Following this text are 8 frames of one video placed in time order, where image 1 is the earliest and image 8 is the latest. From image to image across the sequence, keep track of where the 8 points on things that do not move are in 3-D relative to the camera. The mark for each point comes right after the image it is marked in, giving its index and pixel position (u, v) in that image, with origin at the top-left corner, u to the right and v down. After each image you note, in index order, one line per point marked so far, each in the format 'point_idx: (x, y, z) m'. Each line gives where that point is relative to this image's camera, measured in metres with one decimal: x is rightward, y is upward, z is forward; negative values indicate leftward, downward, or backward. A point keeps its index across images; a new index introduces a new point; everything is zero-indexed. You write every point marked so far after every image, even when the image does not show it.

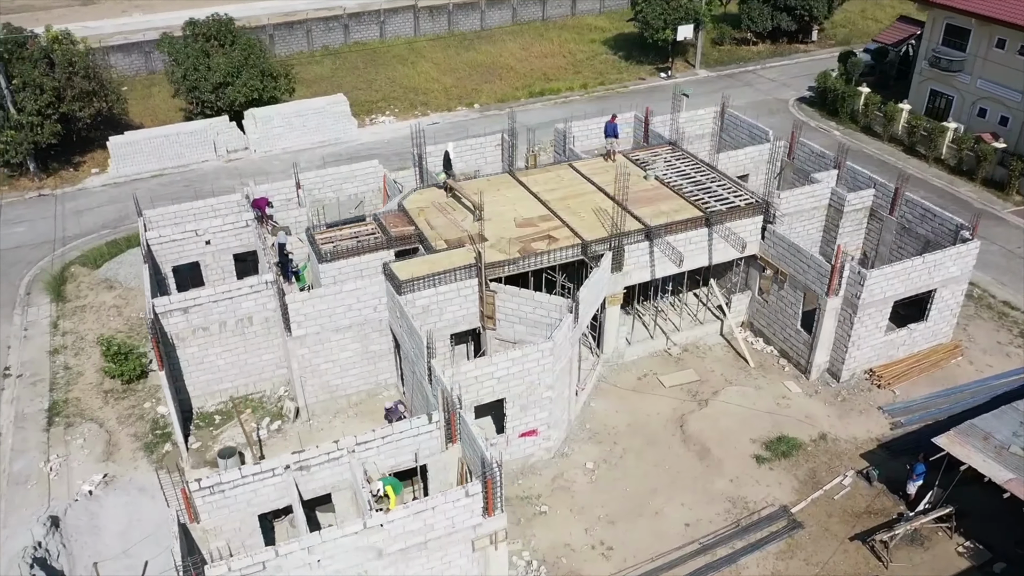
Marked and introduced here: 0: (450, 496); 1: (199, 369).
0: (-0.9, -3.0, +12.2) m
1: (-6.4, -1.7, +17.6) m
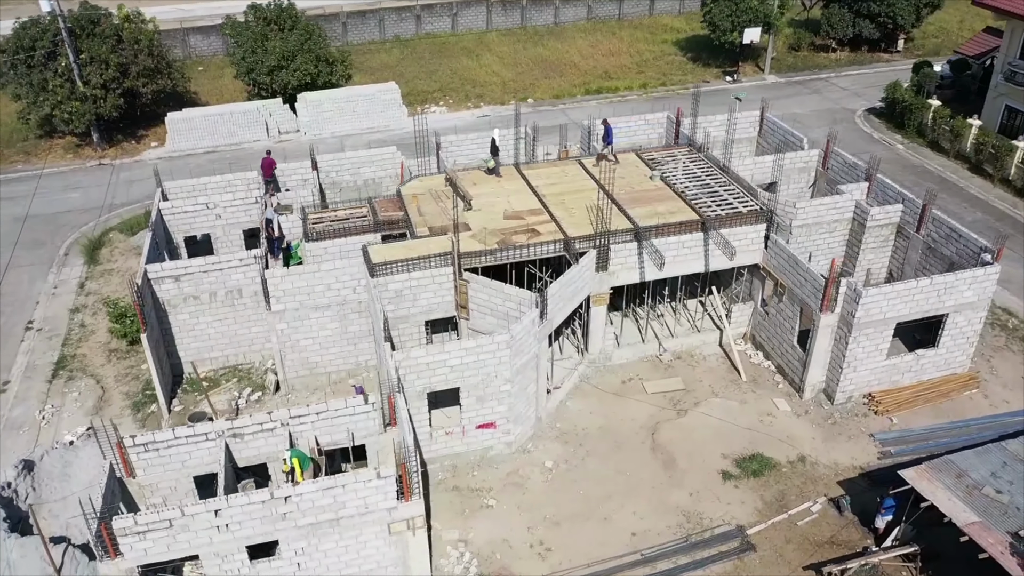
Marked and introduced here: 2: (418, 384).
0: (-2.2, -2.7, +12.3) m
1: (-6.9, -1.0, +18.3) m
2: (-1.7, -1.7, +15.1) m
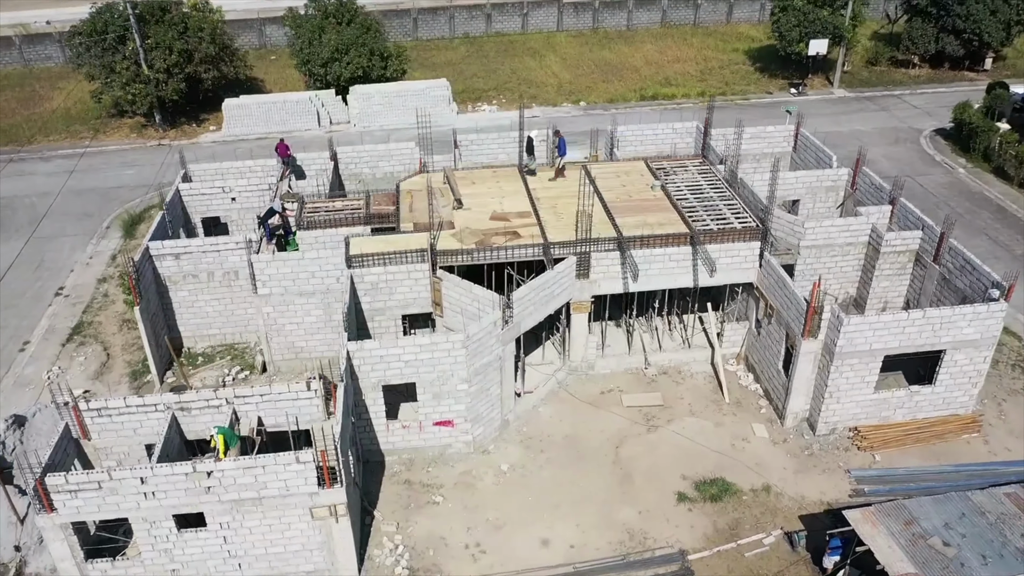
0: (-3.4, -2.5, +12.6) m
1: (-7.2, -0.6, +19.1) m
2: (-2.5, -1.6, +15.3) m
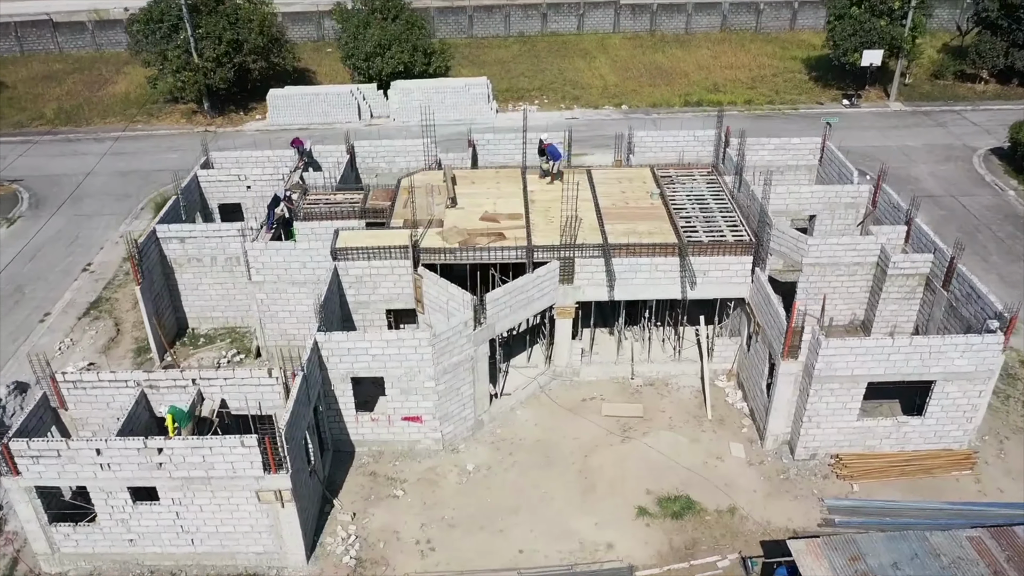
0: (-4.4, -2.4, +13.0) m
1: (-7.4, -0.1, +19.8) m
2: (-3.1, -1.4, +15.6) m
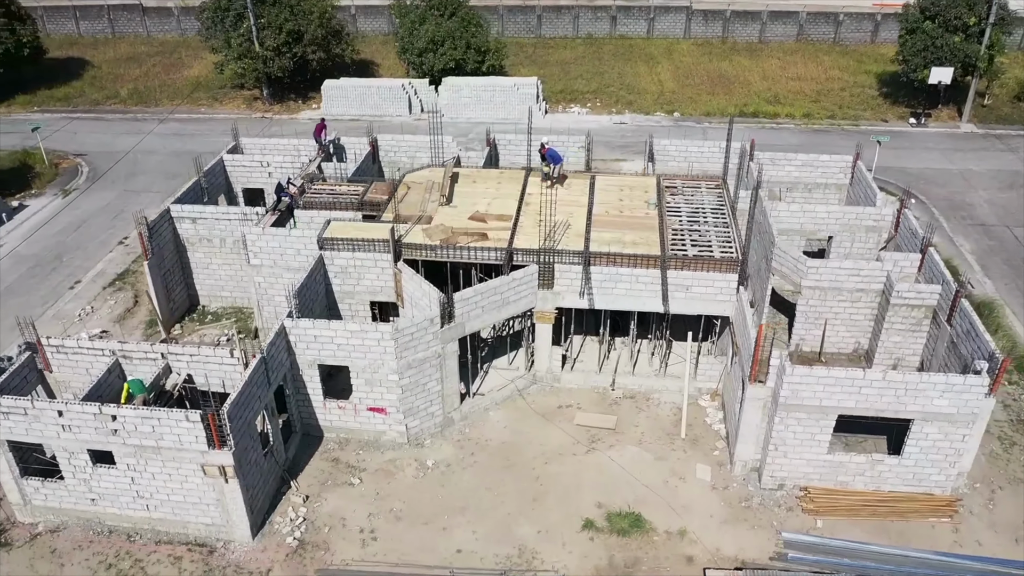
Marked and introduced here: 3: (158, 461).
0: (-5.4, -2.0, +13.6) m
1: (-7.5, +0.4, +20.7) m
2: (-3.8, -1.2, +16.0) m
3: (-5.9, -2.9, +14.2) m
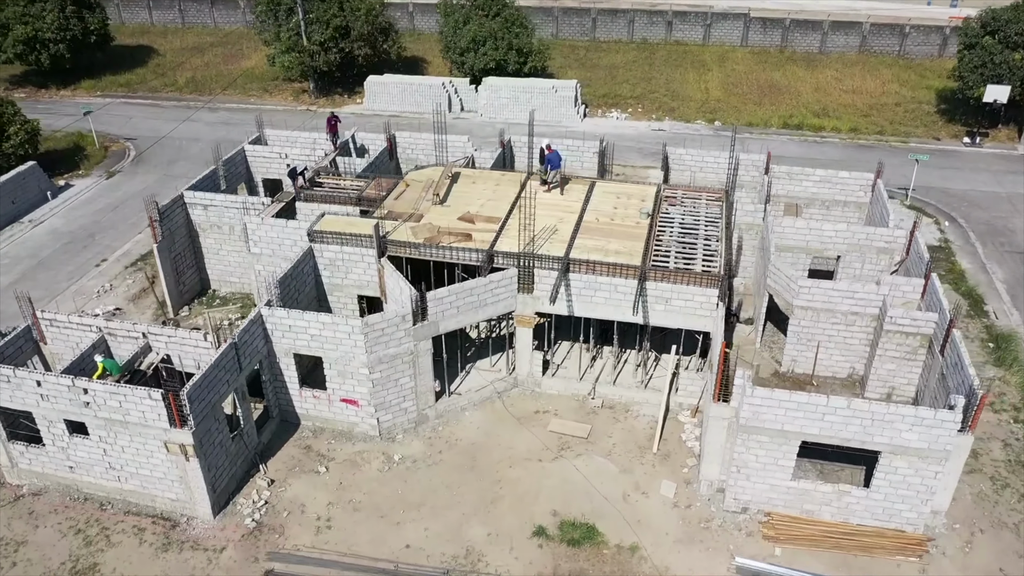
0: (-6.3, -1.7, +14.2) m
1: (-7.5, +0.8, +21.4) m
2: (-4.4, -1.0, +16.4) m
3: (-6.7, -2.6, +14.9) m
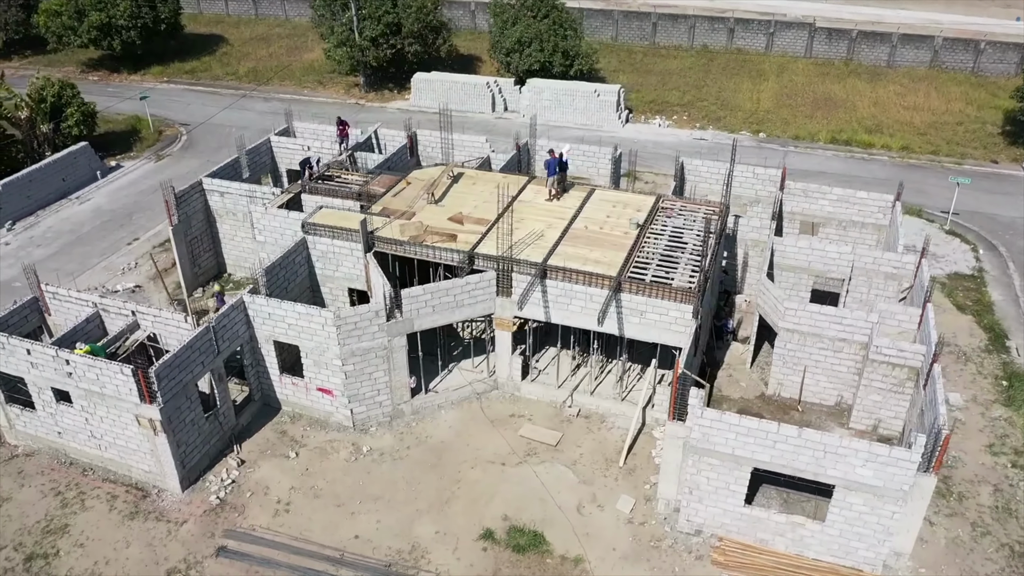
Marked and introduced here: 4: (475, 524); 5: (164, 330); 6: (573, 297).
0: (-7.1, -1.4, +14.9) m
1: (-7.3, +1.2, +22.3) m
2: (-4.9, -0.8, +17.0) m
3: (-7.5, -2.2, +15.7) m
4: (-0.6, -4.3, +15.3) m
5: (-6.8, -0.8, +16.7) m
6: (+1.2, -0.2, +16.6) m
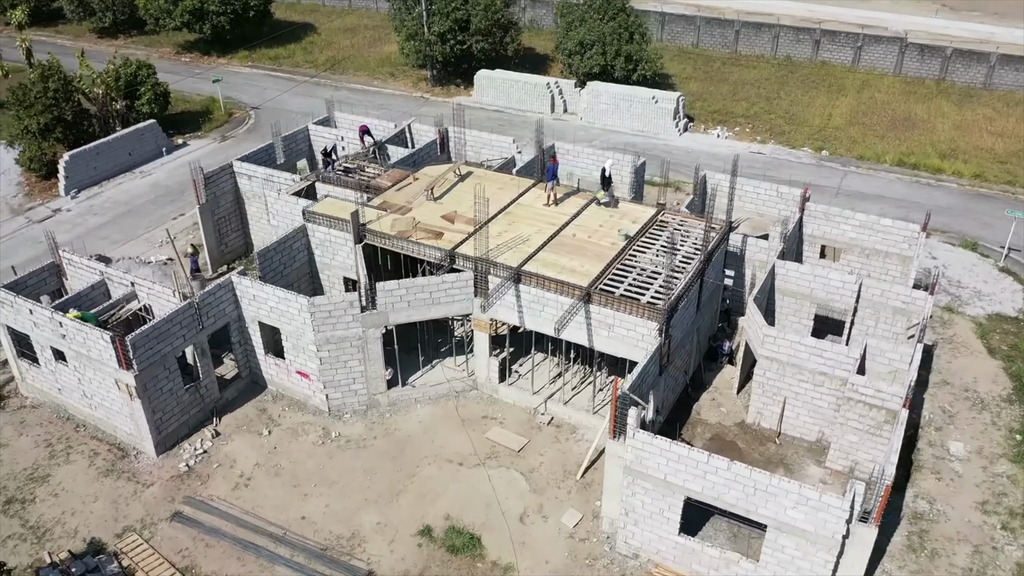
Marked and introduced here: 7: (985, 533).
0: (-7.9, -0.8, +15.9) m
1: (-6.9, +1.7, +23.2) m
2: (-5.4, -0.4, +17.7) m
3: (-8.3, -1.6, +16.7) m
4: (-1.7, -4.2, +15.5) m
5: (-7.3, -0.3, +17.6) m
6: (+0.6, -0.3, +16.4) m
7: (+8.5, -4.4, +15.4) m
